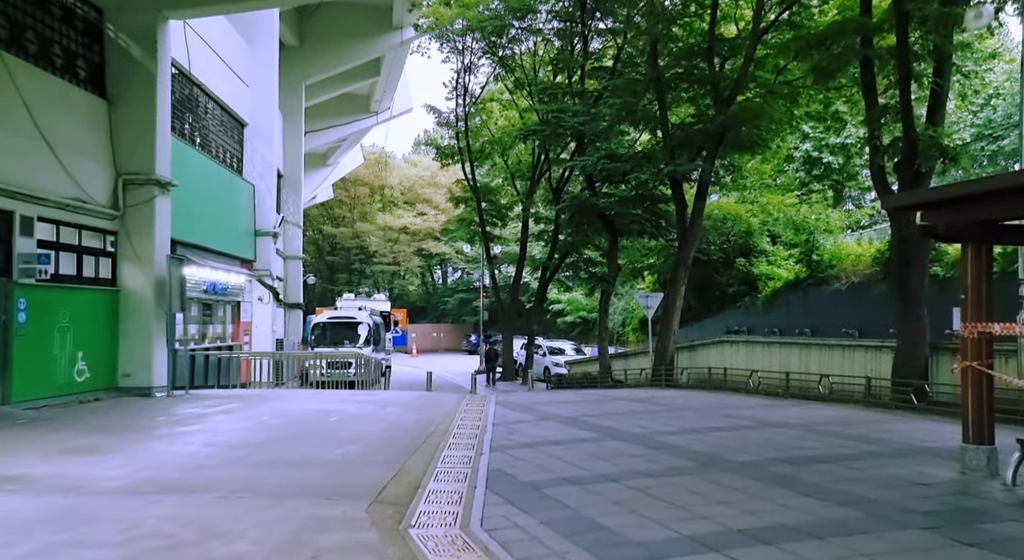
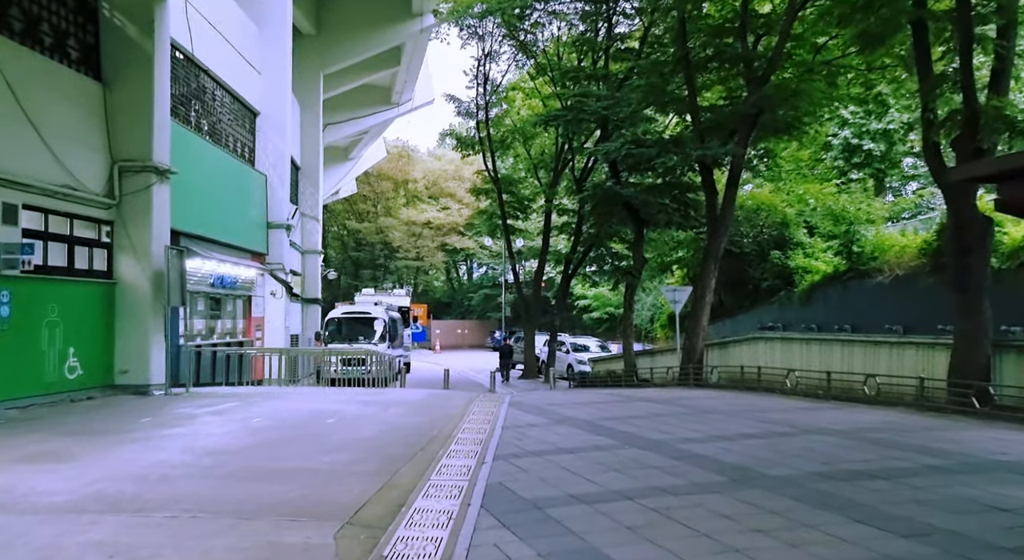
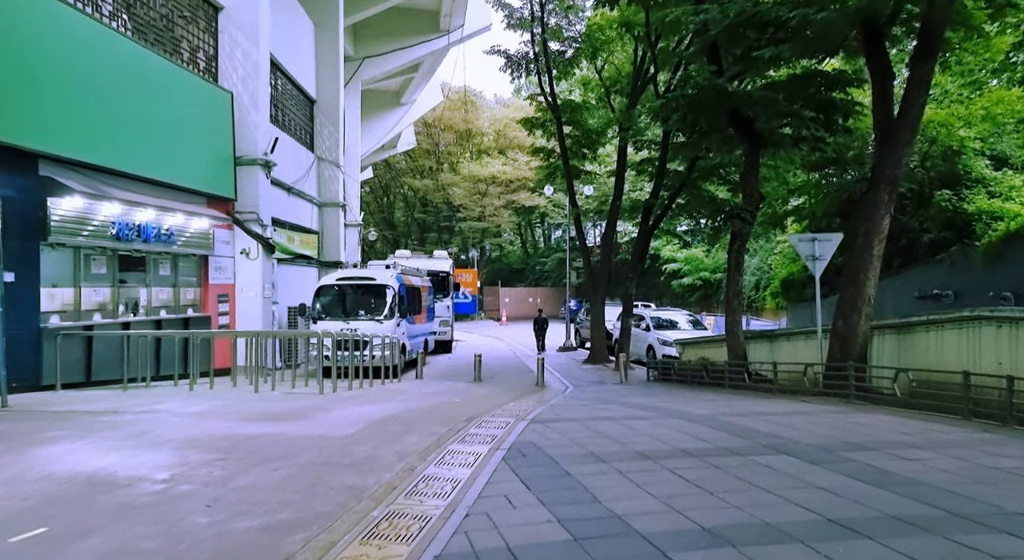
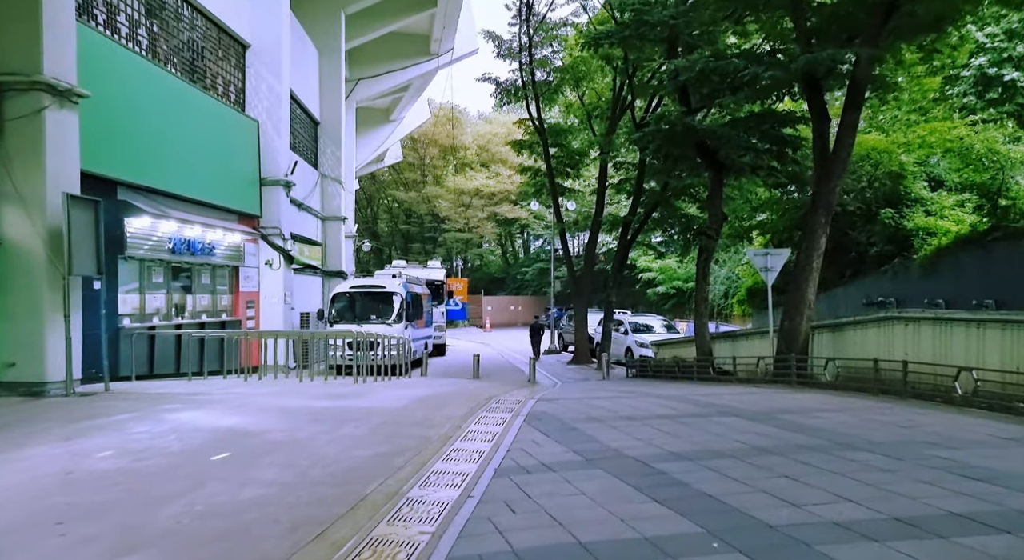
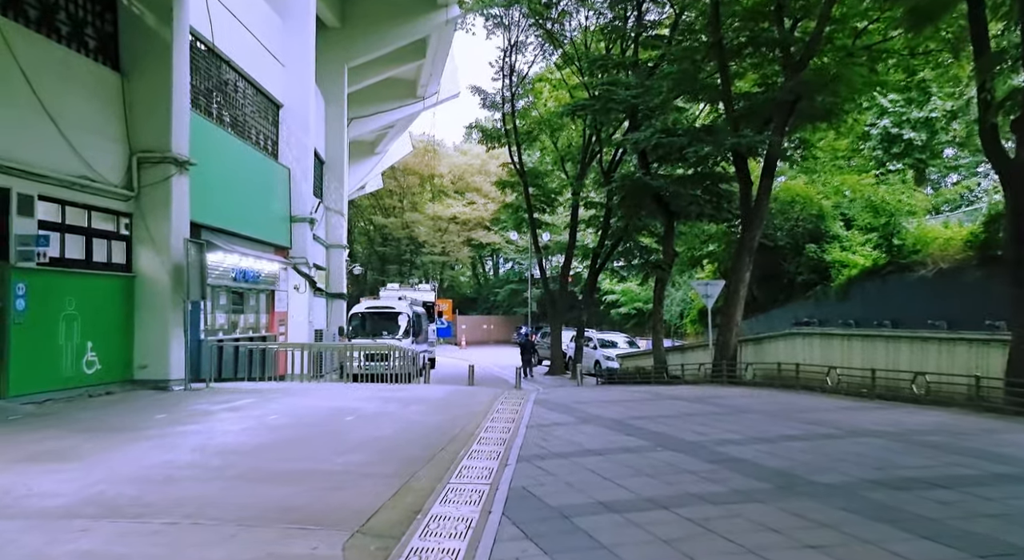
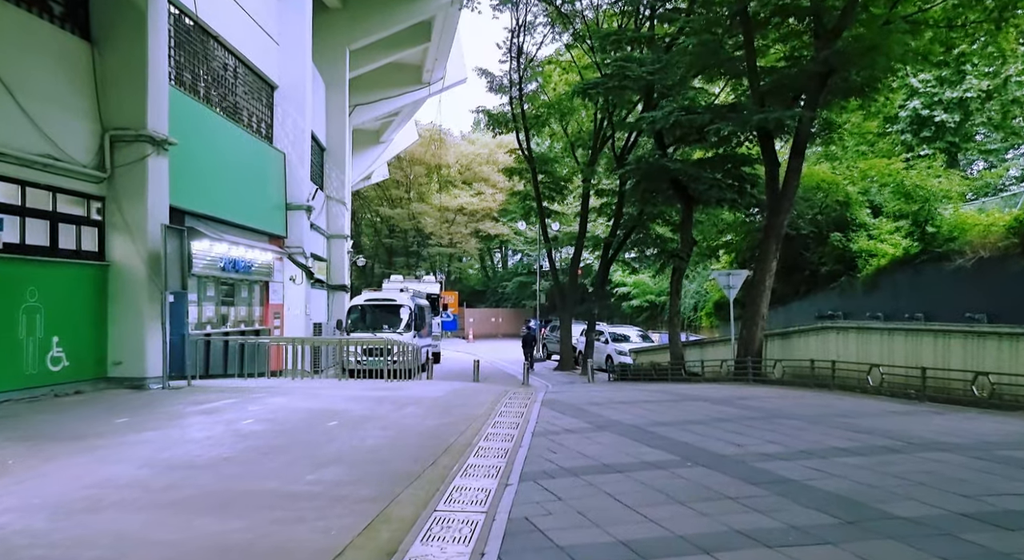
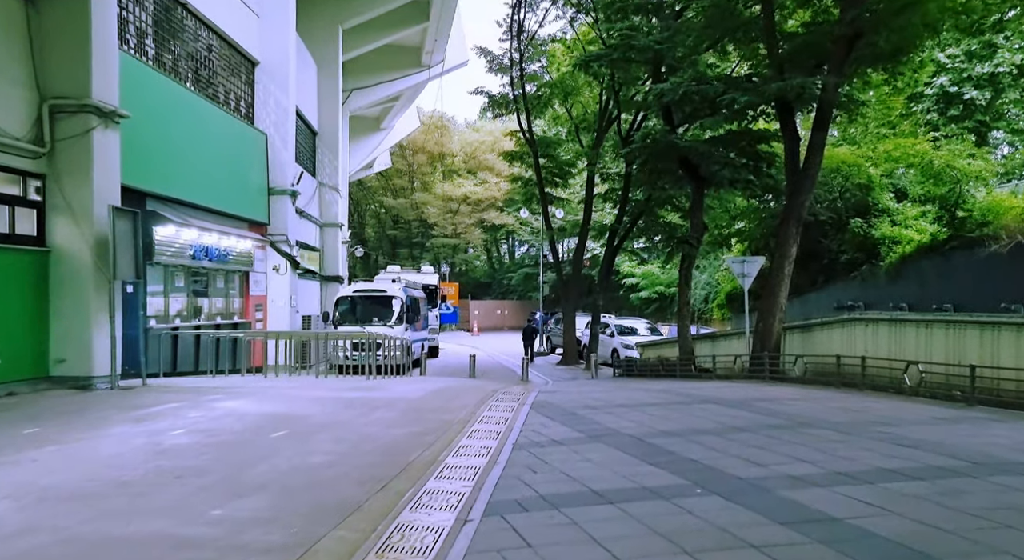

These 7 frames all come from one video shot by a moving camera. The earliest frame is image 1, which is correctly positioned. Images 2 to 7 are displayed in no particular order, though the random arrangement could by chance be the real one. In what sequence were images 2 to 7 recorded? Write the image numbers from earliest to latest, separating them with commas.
2, 5, 6, 7, 4, 3
